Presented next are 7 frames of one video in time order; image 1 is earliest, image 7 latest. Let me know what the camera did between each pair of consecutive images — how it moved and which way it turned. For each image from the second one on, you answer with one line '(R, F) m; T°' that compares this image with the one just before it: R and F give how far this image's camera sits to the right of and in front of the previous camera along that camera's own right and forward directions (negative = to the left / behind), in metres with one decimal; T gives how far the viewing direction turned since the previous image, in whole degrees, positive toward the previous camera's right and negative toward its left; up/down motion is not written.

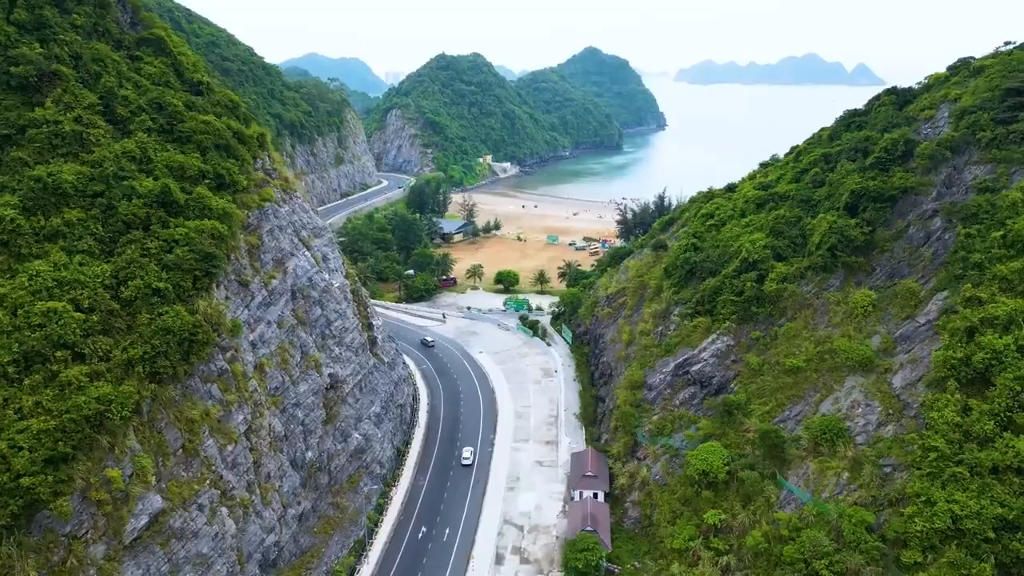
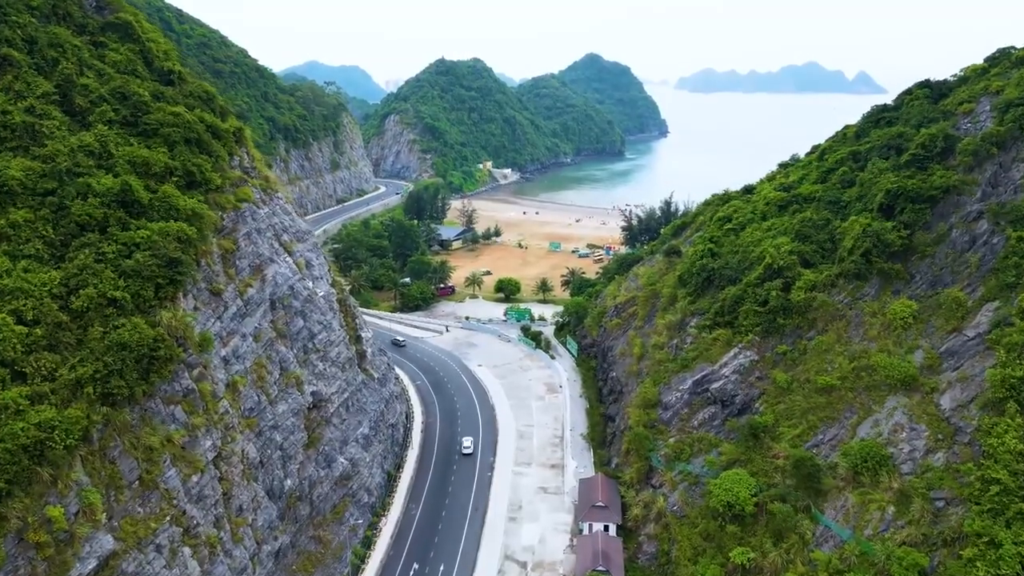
(-0.1, +3.5) m; 0°
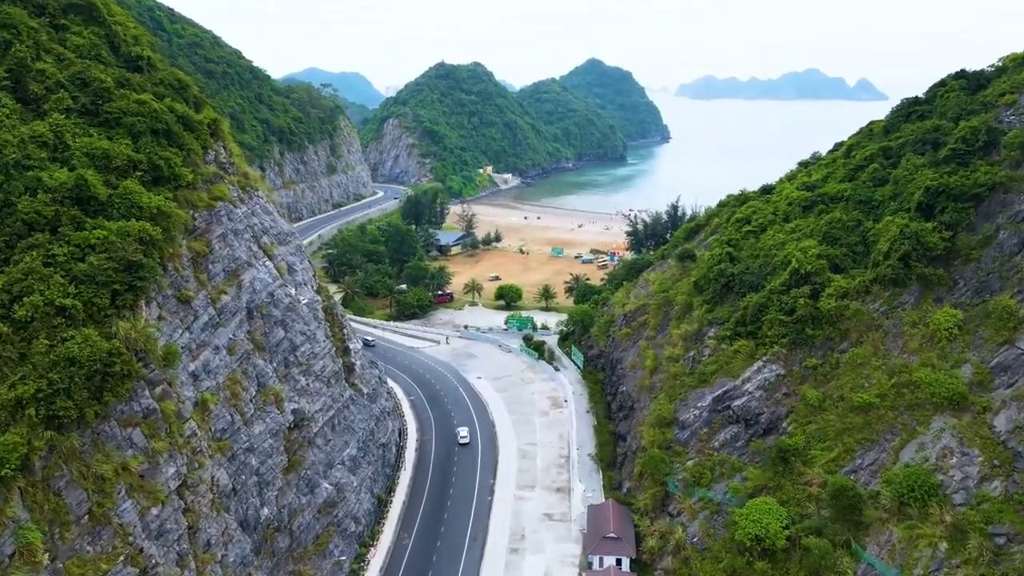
(-0.1, +3.2) m; 0°
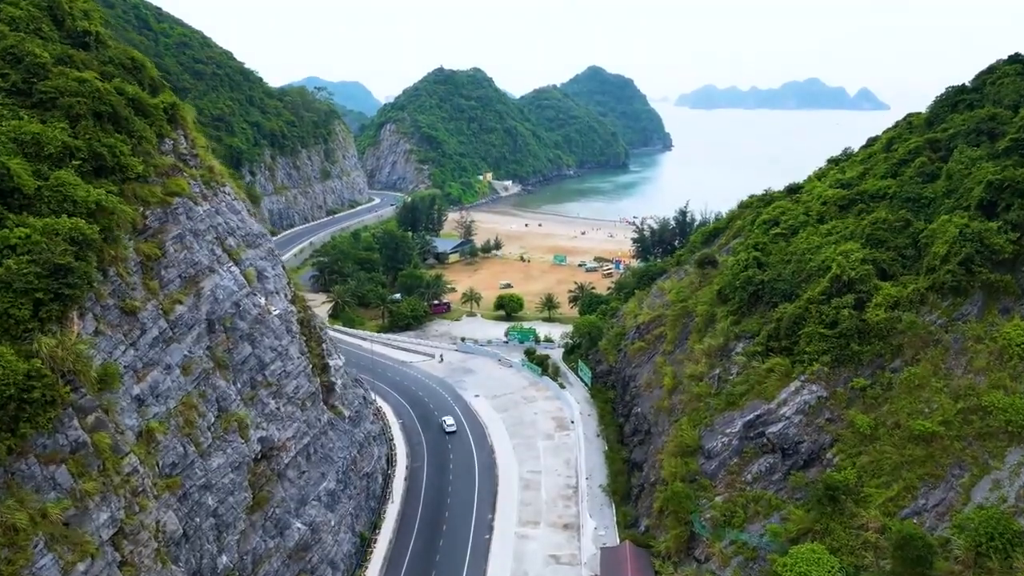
(-0.1, +4.1) m; 0°
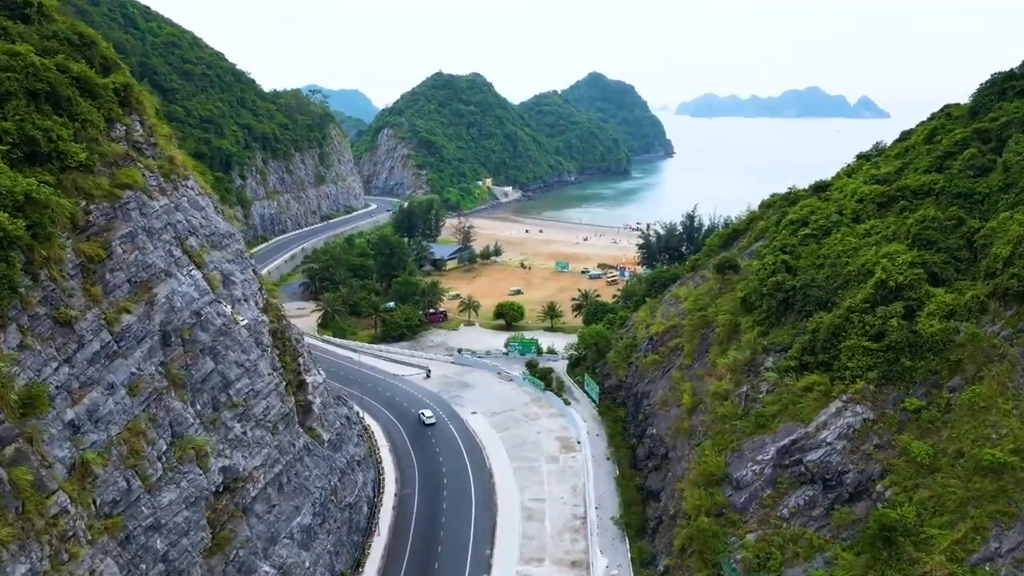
(0.0, +3.5) m; 0°
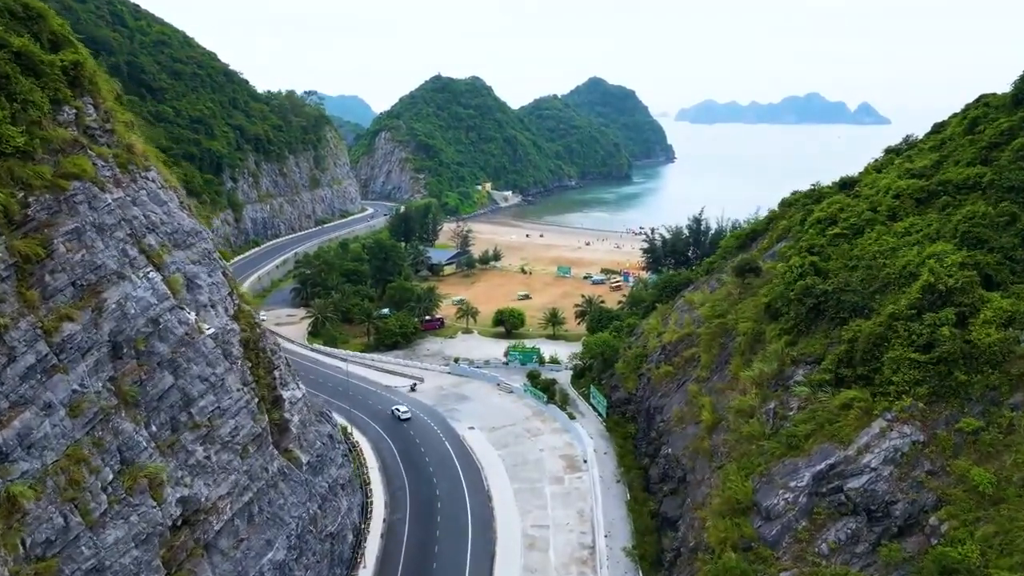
(0.0, +2.8) m; 0°
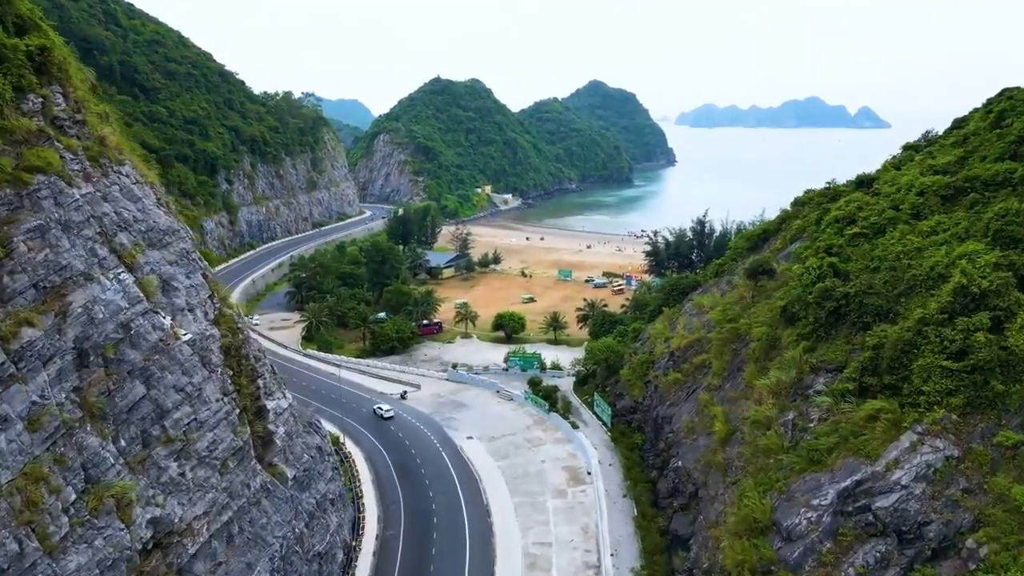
(0.0, +1.6) m; 0°
